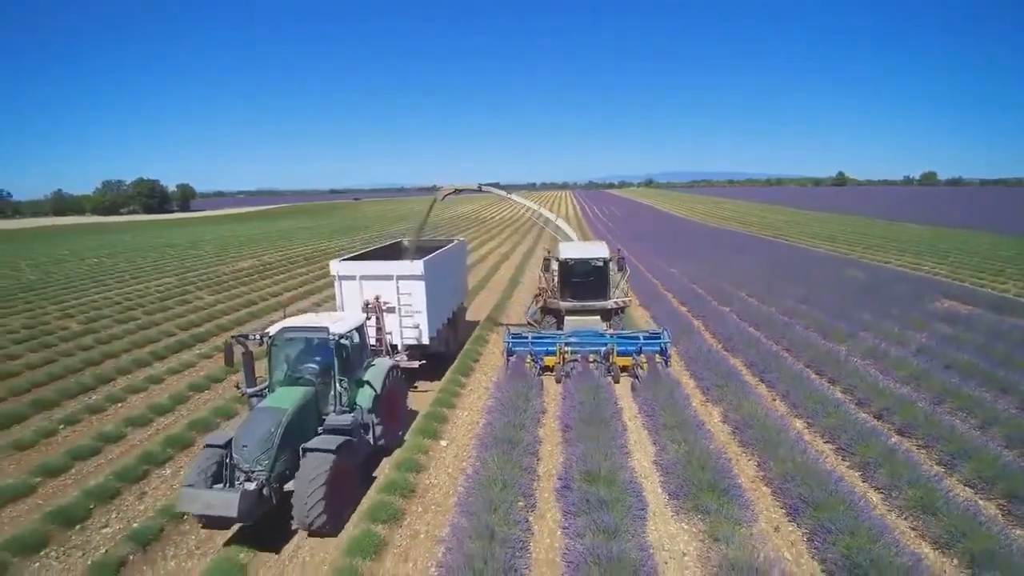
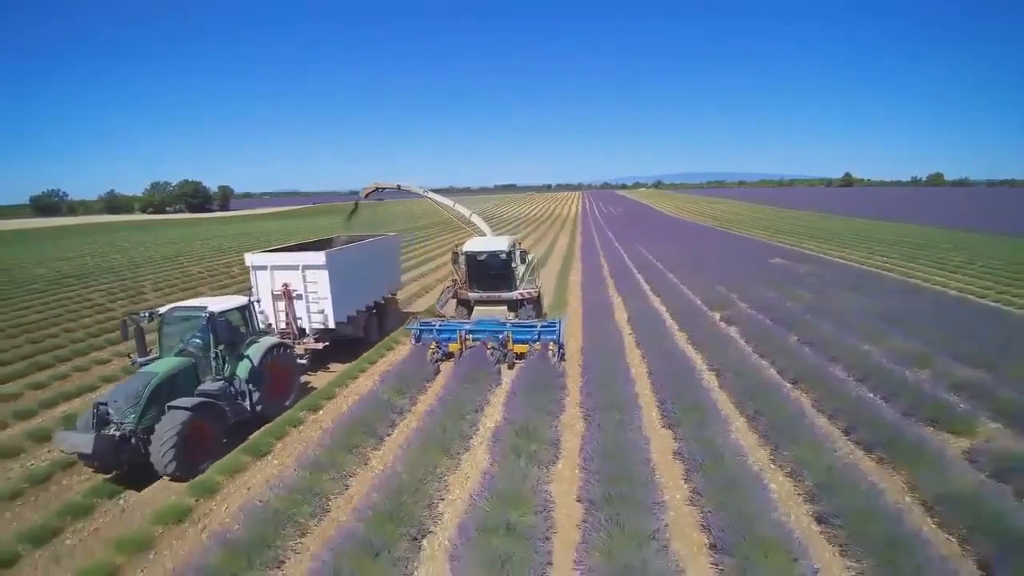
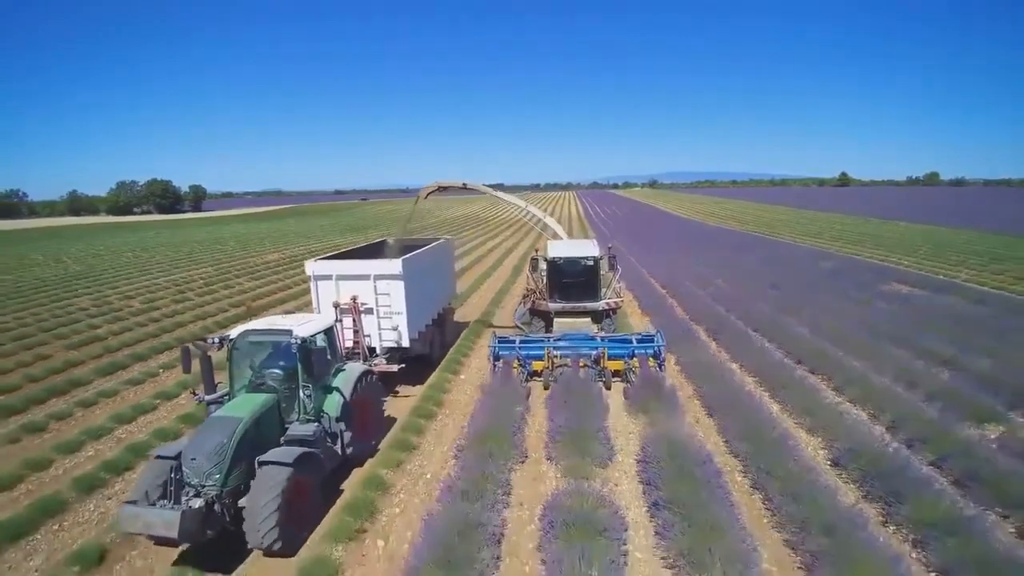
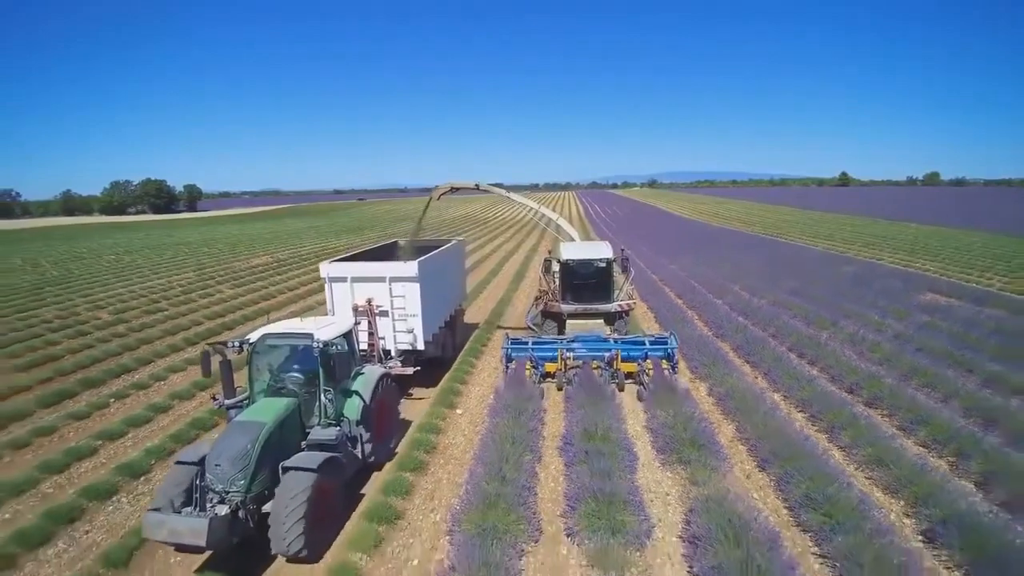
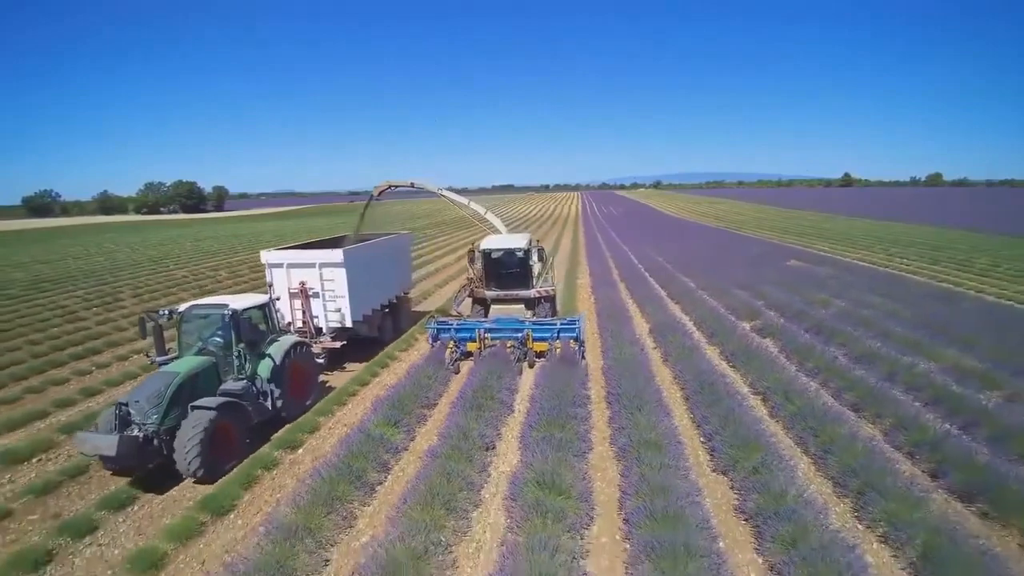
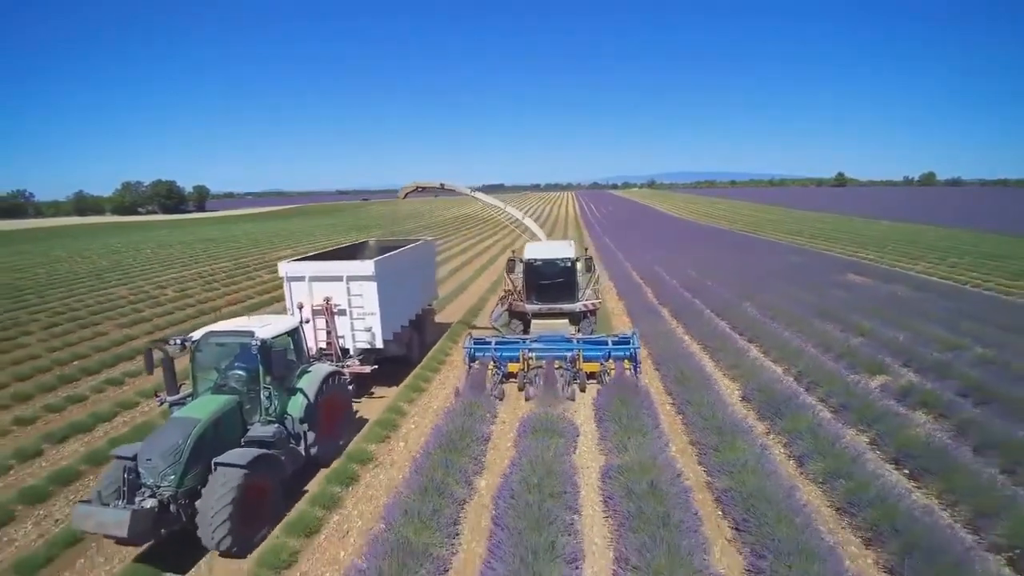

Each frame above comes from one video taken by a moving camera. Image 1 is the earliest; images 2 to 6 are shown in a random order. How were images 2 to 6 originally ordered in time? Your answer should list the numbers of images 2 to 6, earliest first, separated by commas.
4, 3, 6, 5, 2
